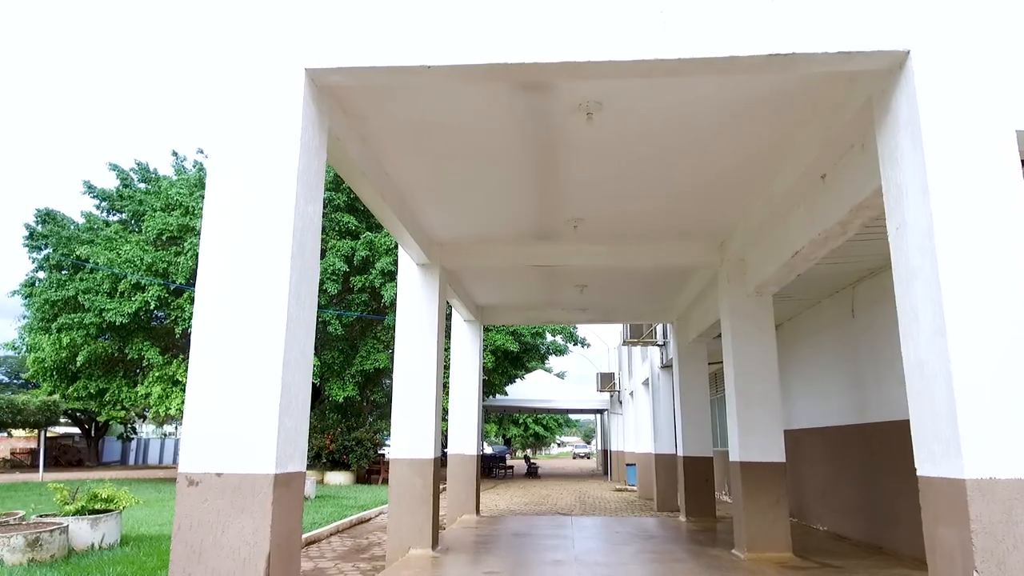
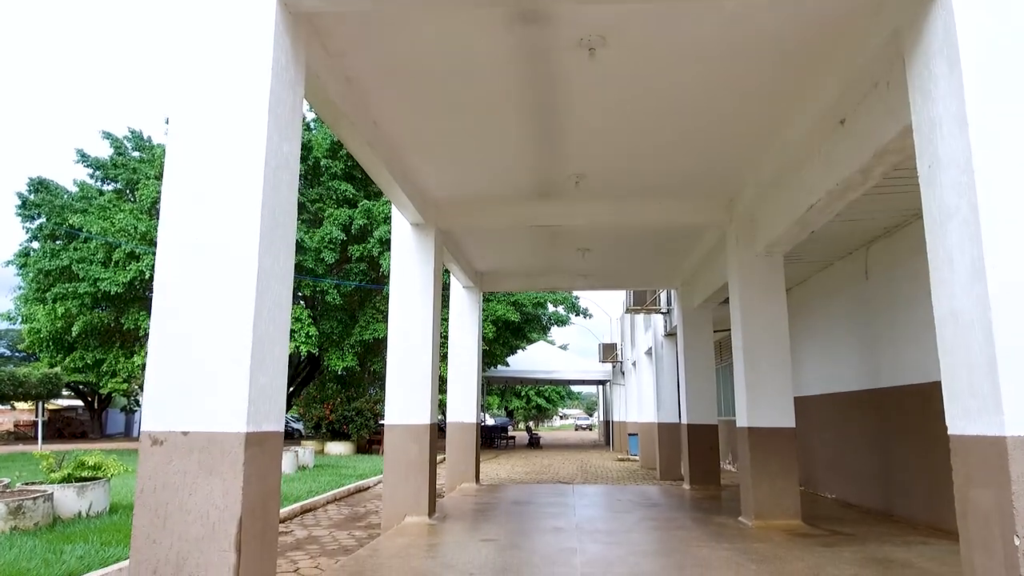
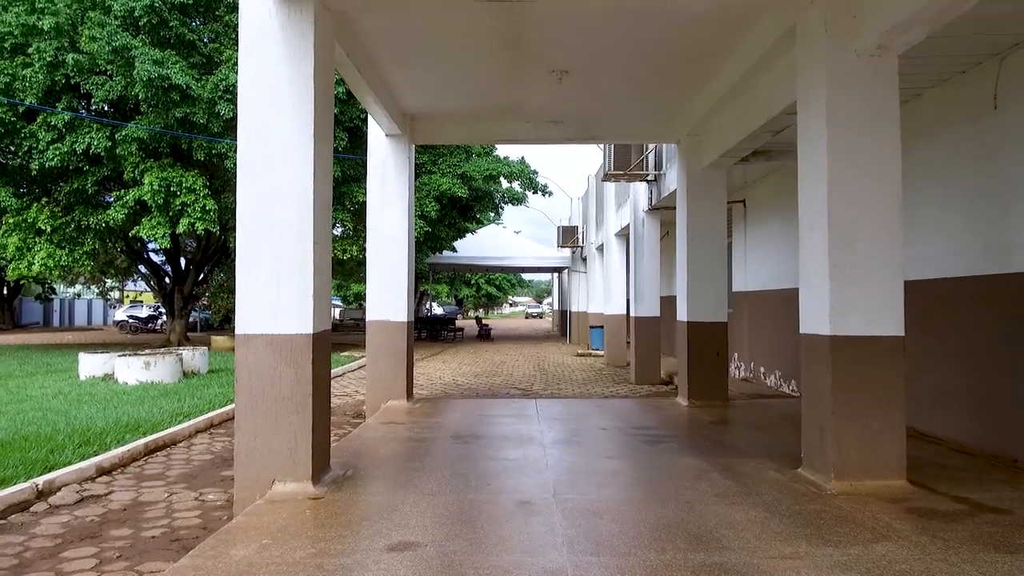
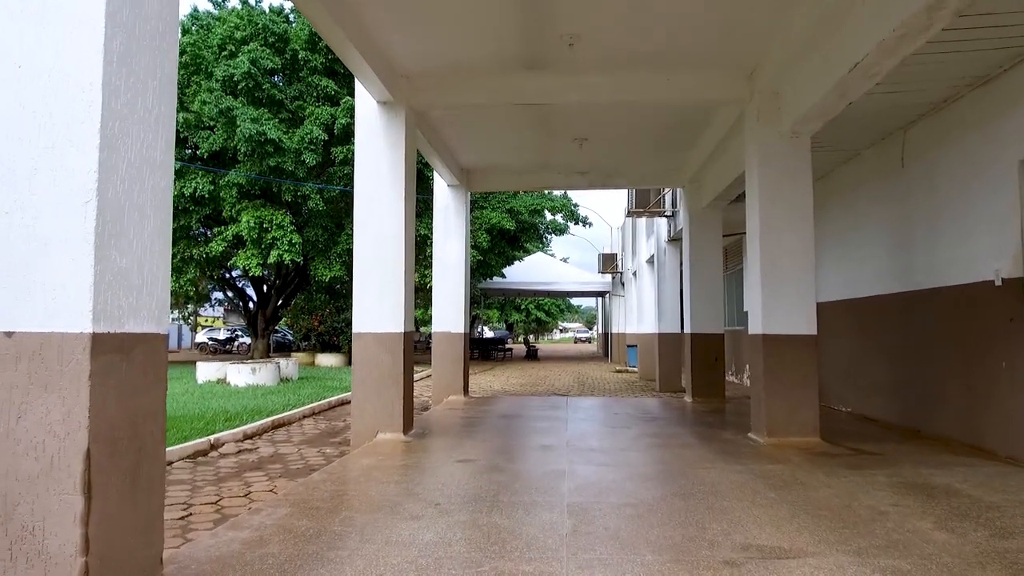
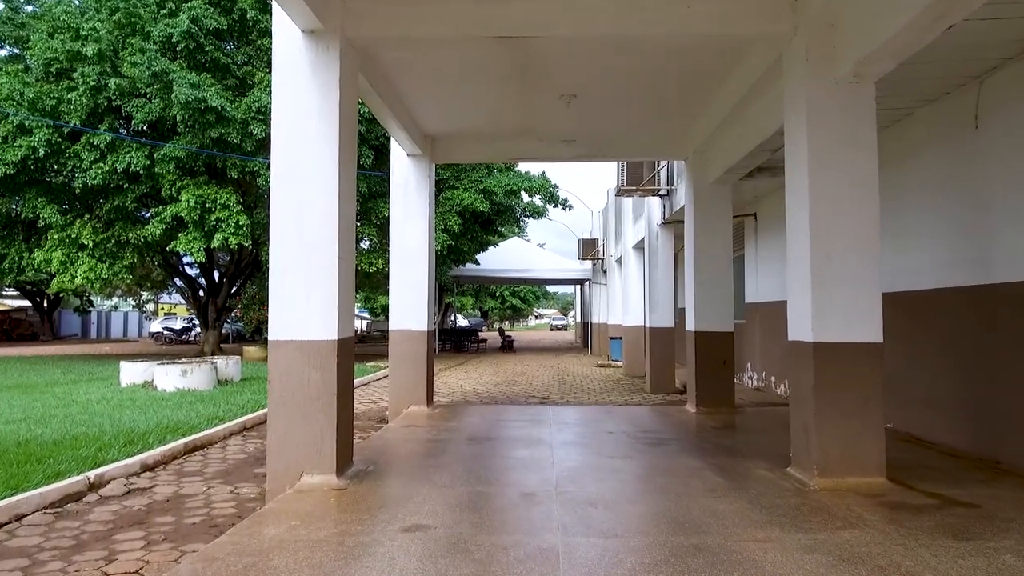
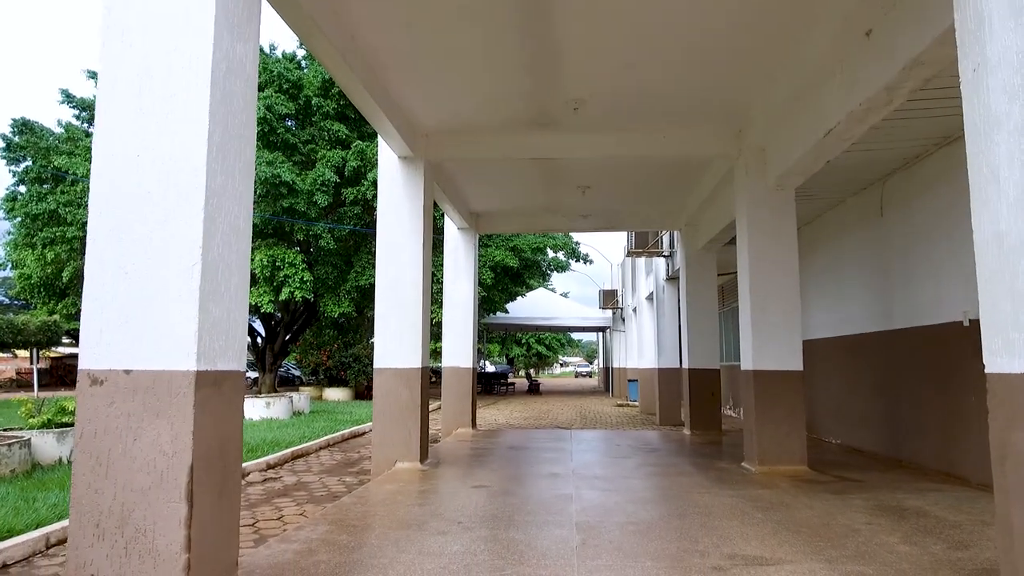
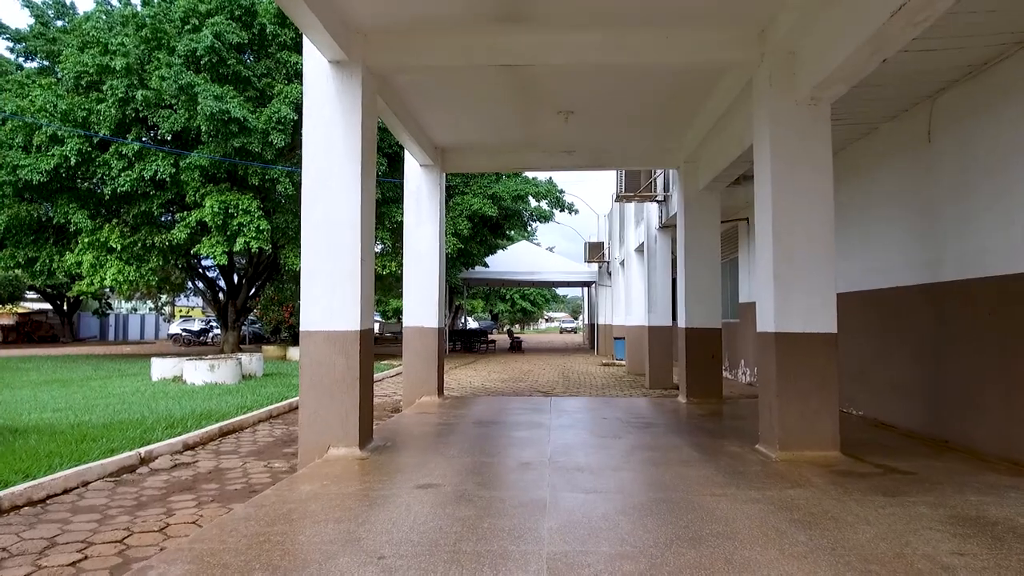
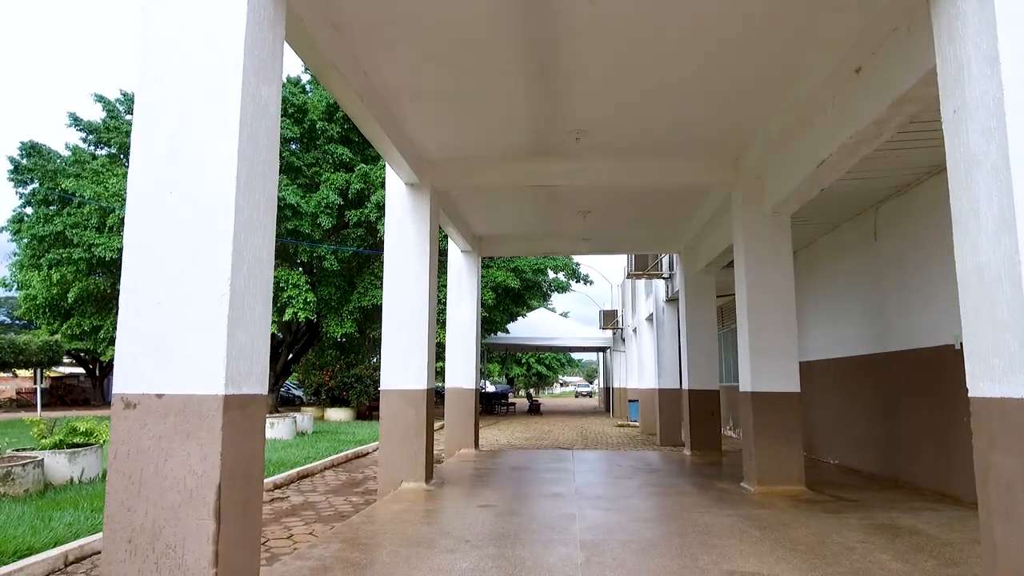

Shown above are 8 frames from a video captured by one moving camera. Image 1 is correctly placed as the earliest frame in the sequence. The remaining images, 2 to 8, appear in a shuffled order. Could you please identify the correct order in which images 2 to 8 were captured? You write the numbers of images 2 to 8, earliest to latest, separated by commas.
2, 8, 6, 4, 7, 5, 3
